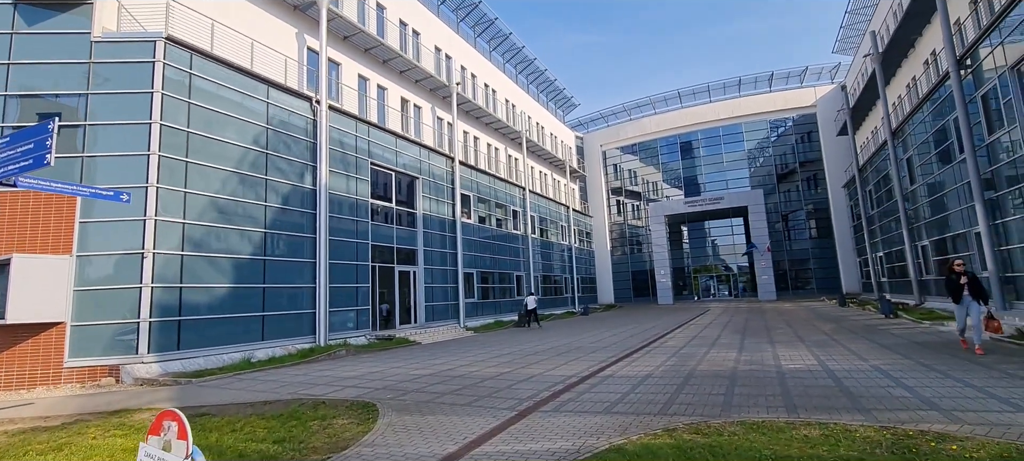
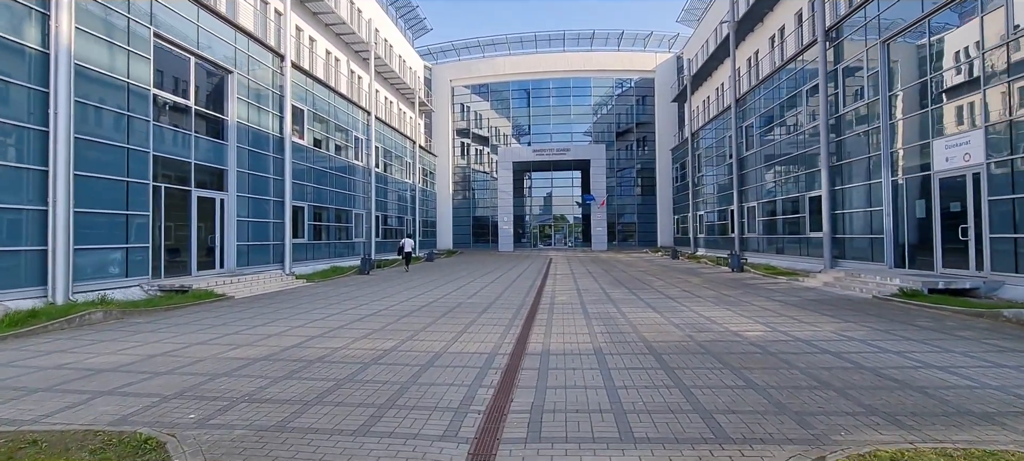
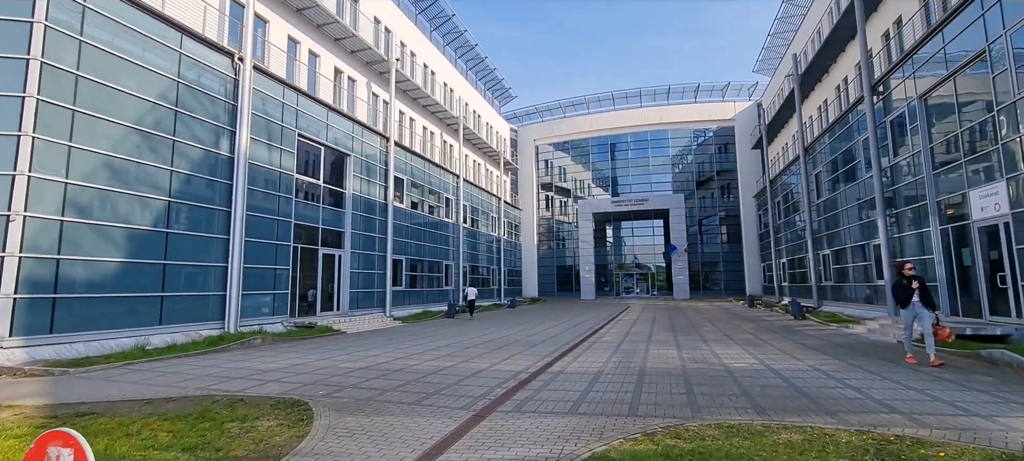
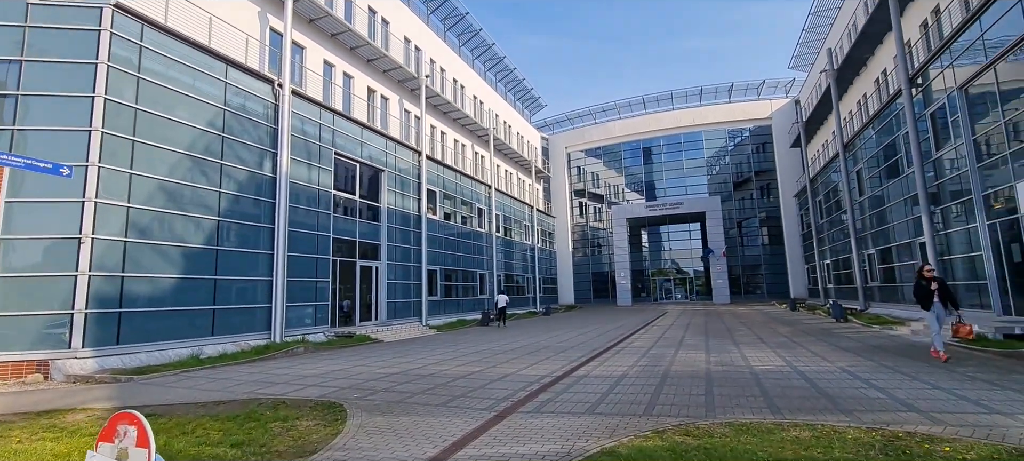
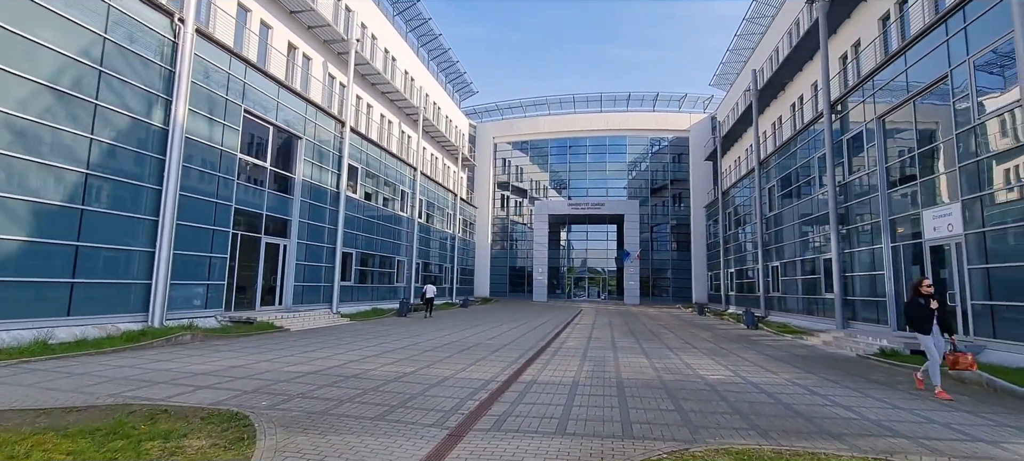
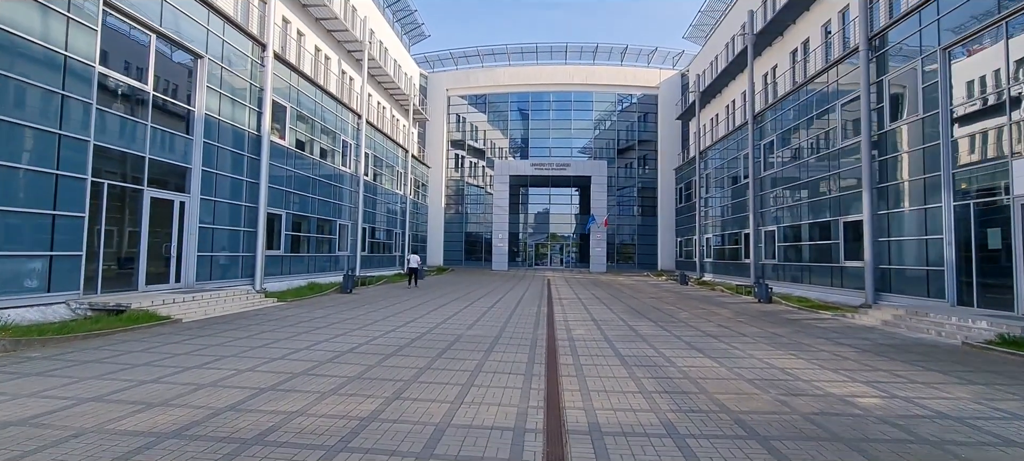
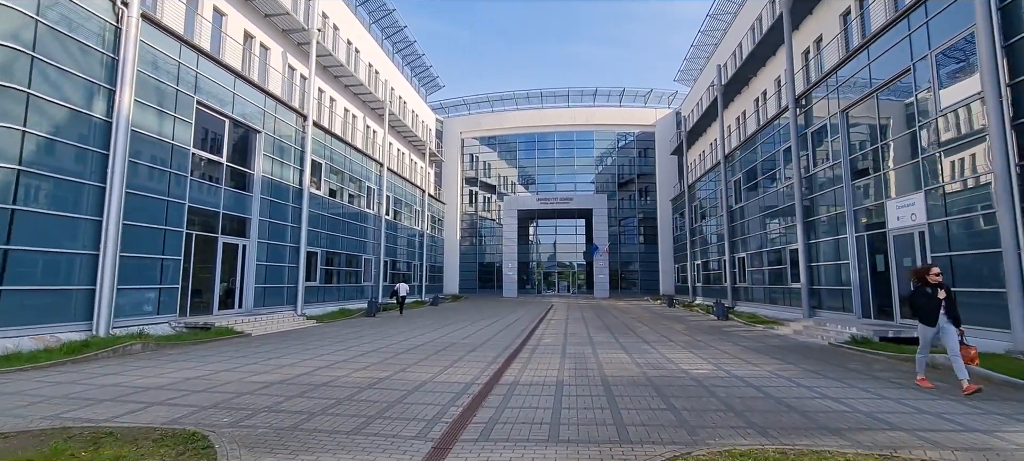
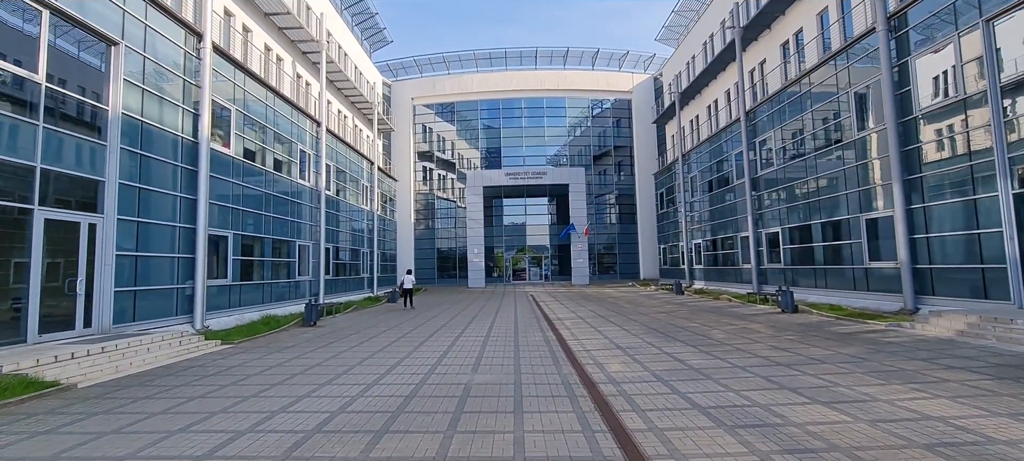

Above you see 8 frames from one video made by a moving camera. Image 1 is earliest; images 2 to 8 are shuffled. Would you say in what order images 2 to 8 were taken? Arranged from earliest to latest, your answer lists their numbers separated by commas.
4, 3, 5, 7, 2, 6, 8
